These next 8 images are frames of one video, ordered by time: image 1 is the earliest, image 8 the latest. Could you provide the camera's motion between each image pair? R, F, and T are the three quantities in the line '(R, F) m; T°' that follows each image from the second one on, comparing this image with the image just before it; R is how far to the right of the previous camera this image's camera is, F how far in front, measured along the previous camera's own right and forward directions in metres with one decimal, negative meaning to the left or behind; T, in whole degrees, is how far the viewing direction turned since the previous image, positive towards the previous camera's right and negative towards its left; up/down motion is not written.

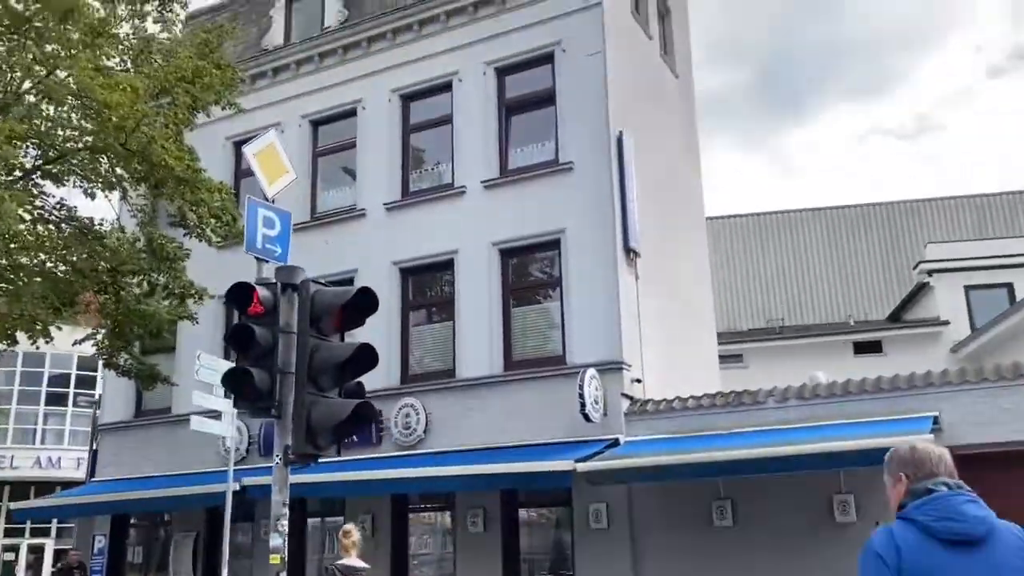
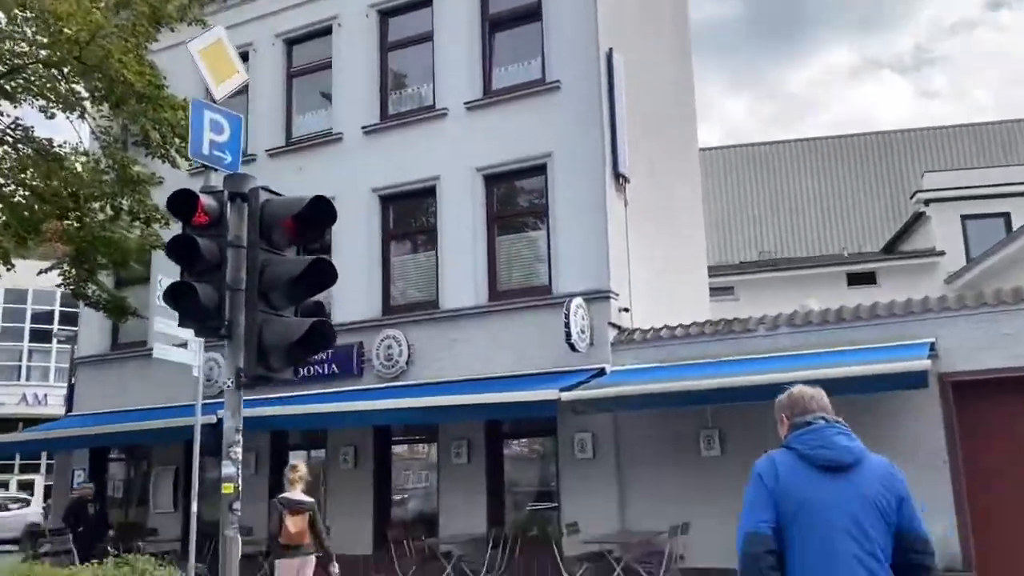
(+0.1, +0.5) m; +1°
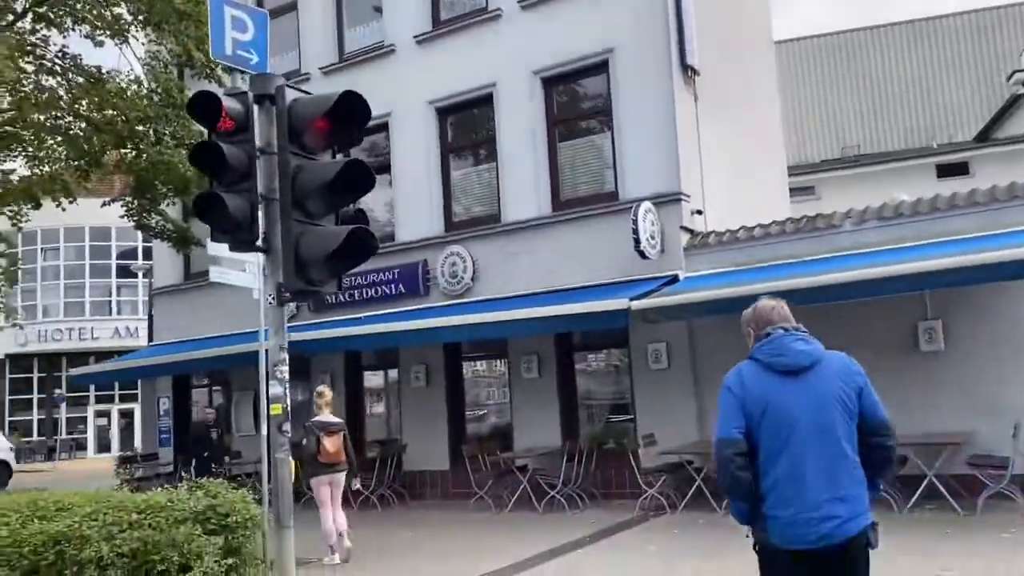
(+0.1, +0.5) m; -5°
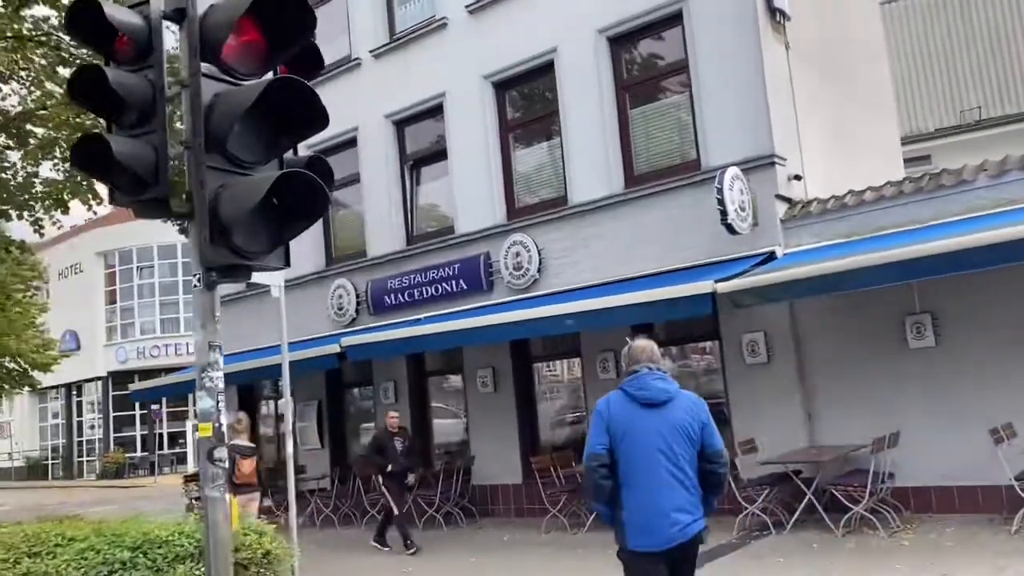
(+0.4, +1.5) m; -7°
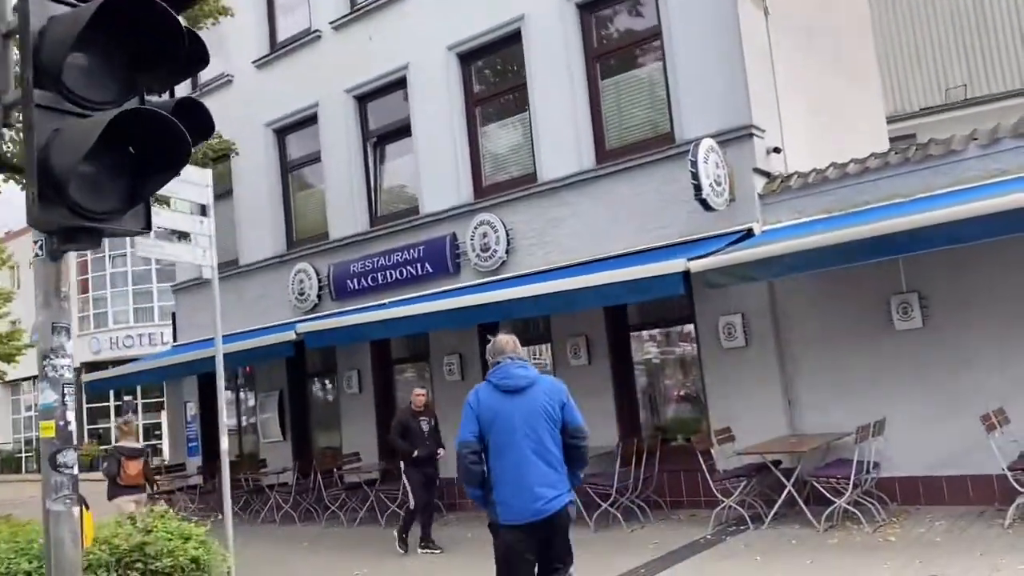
(+0.3, +0.6) m; +1°
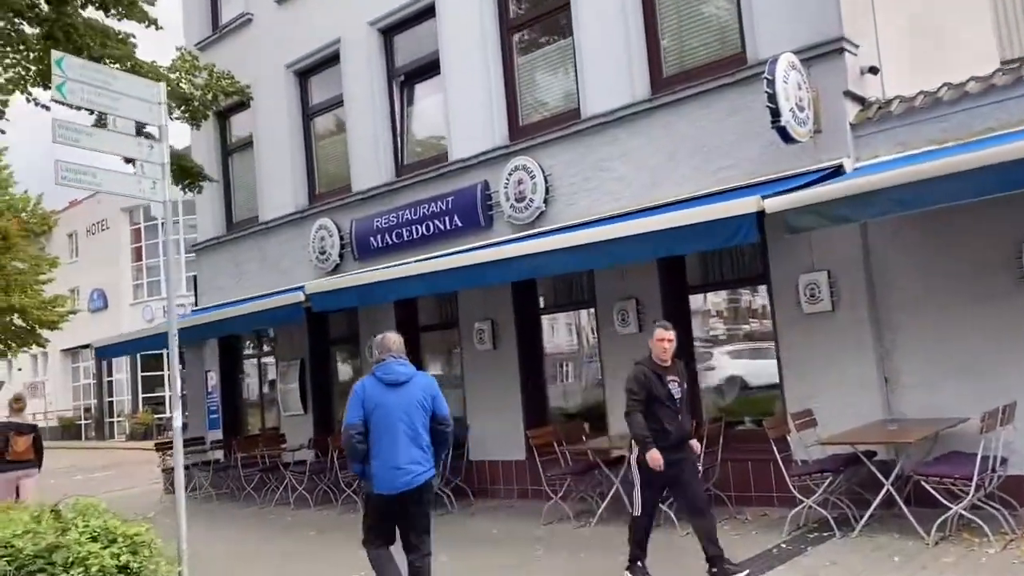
(+0.3, +1.6) m; -4°
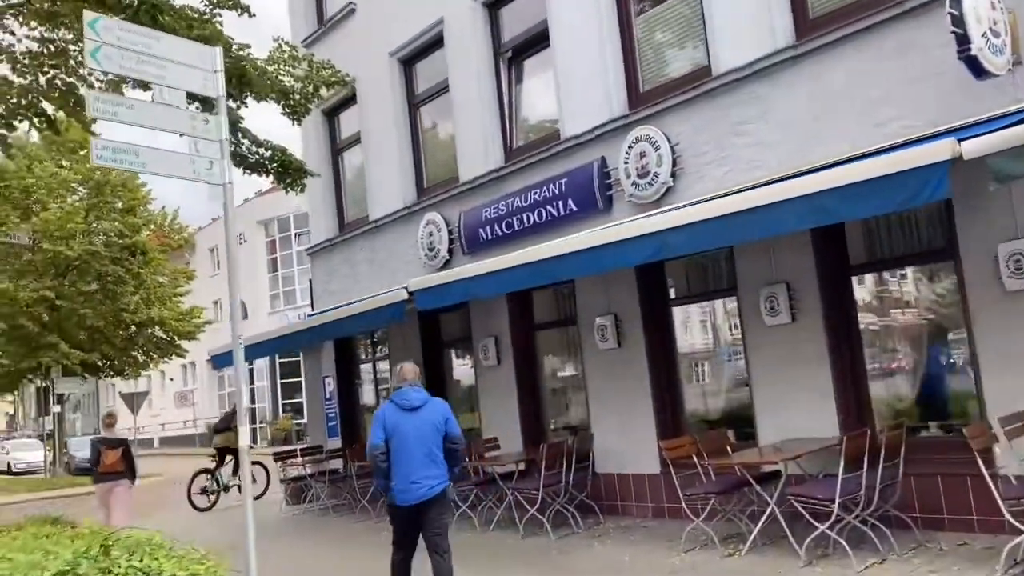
(+0.1, +1.1) m; -9°
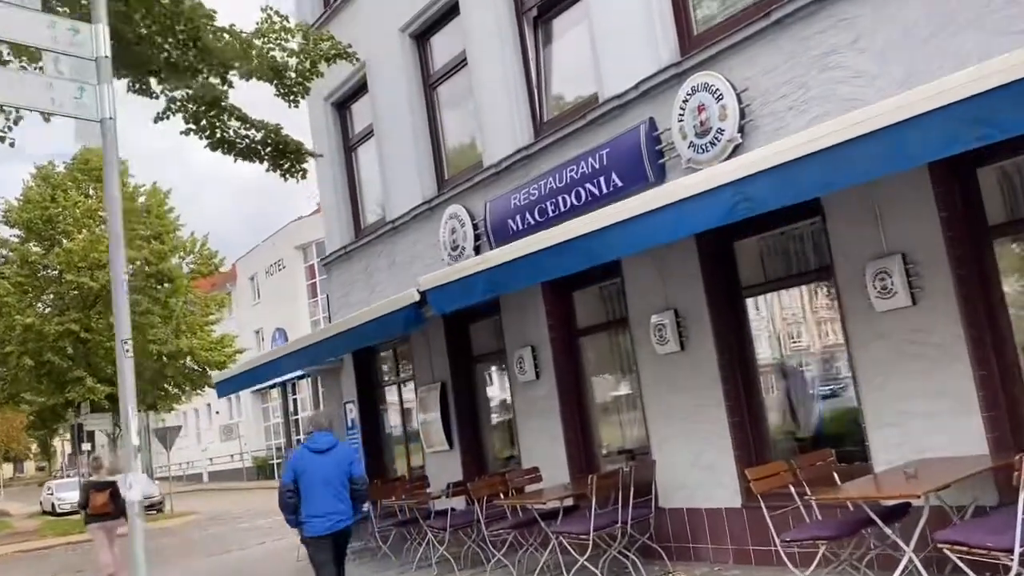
(+0.1, +1.7) m; -3°
